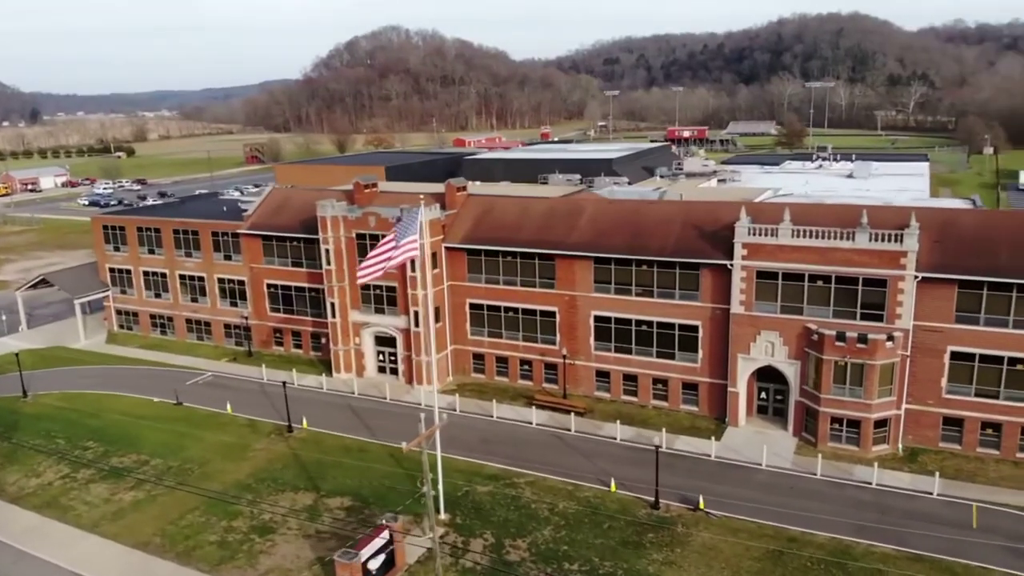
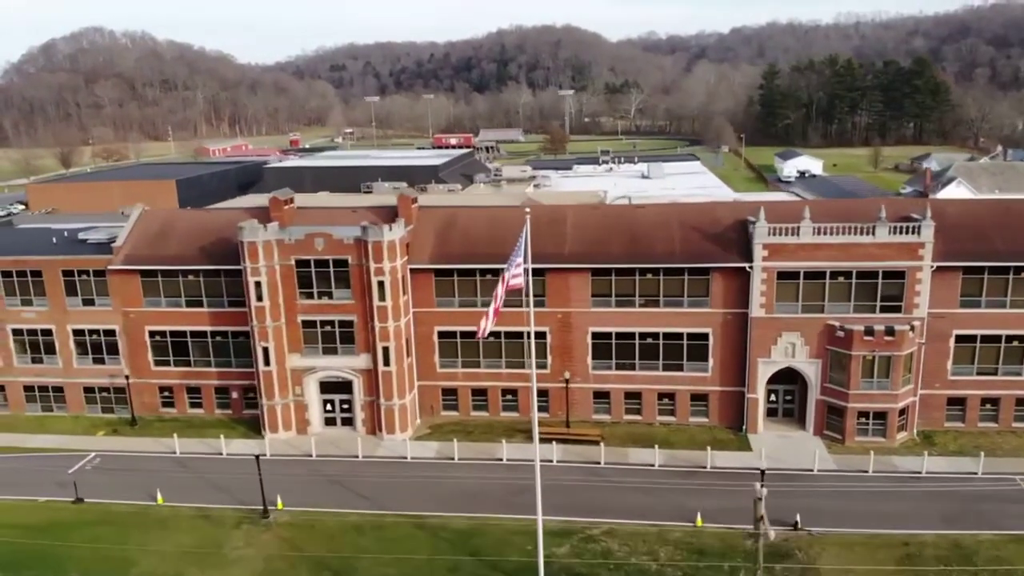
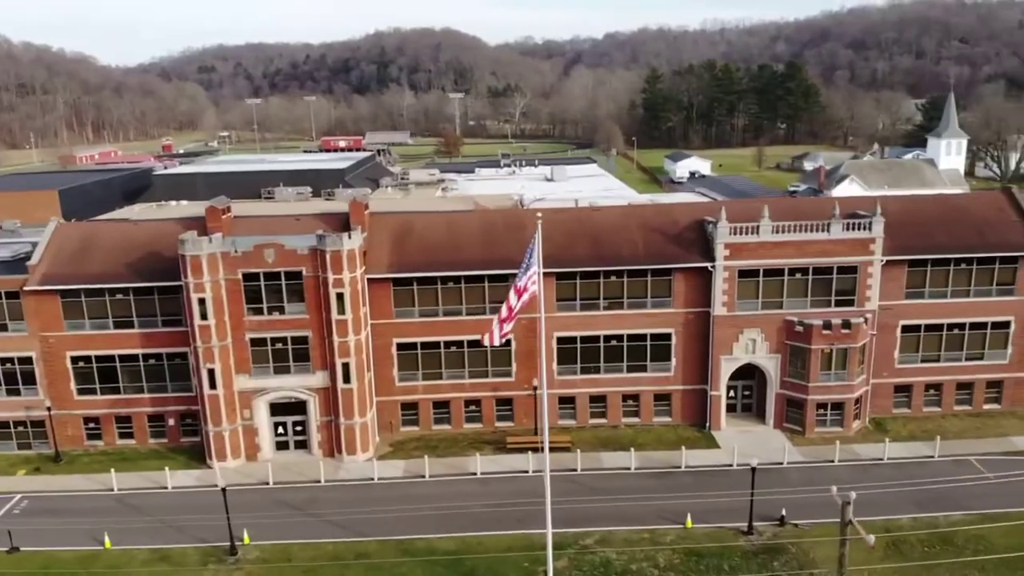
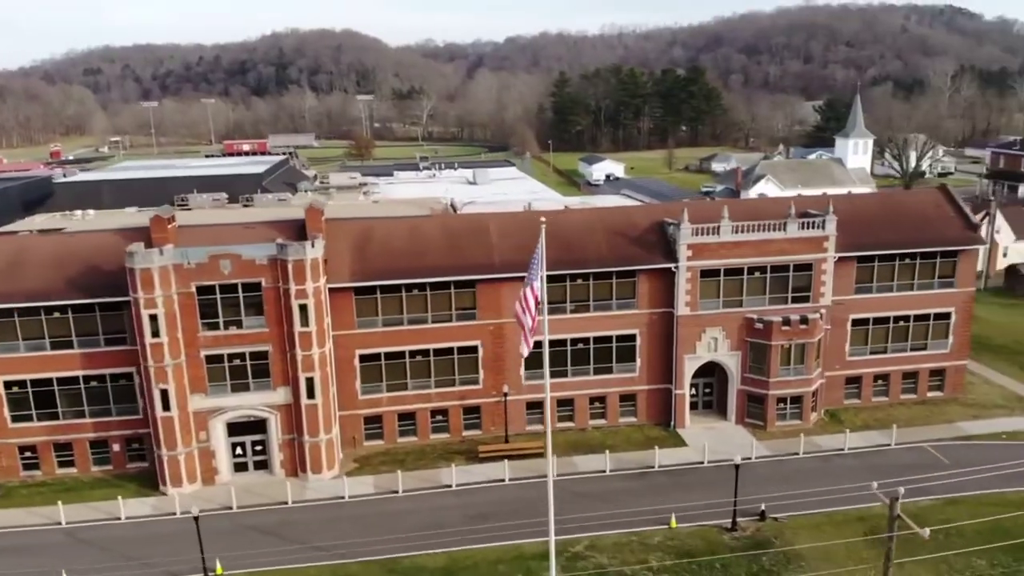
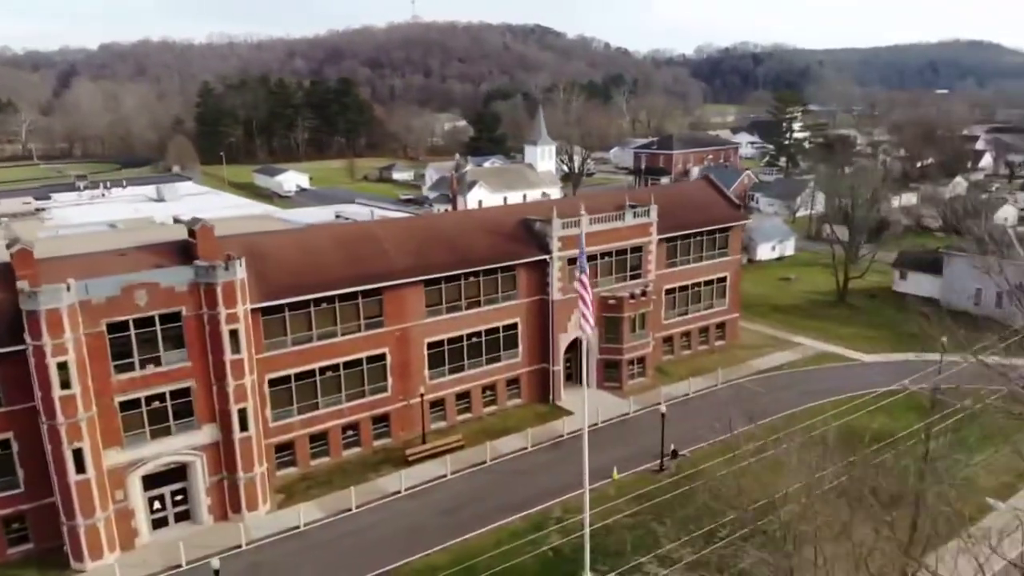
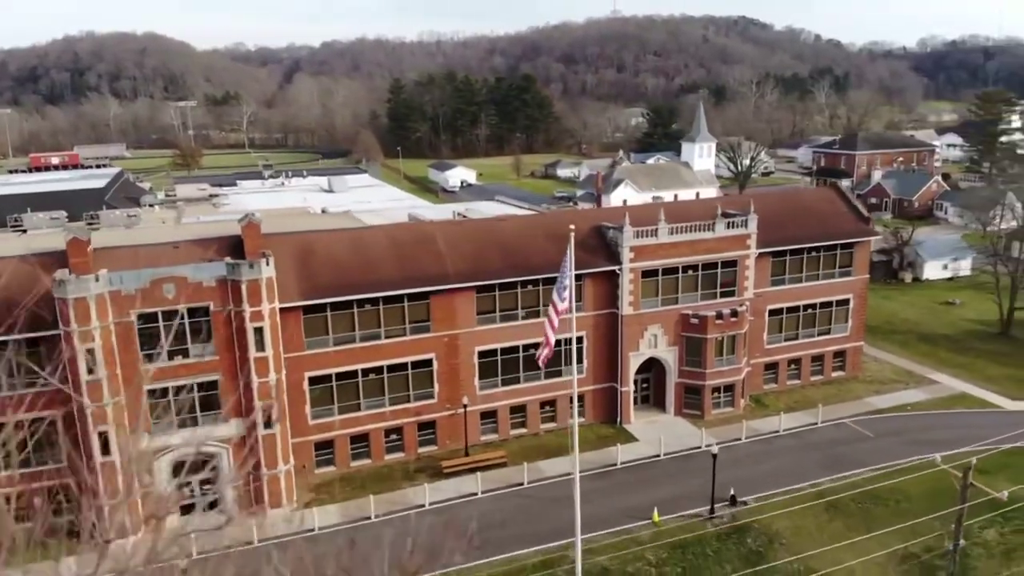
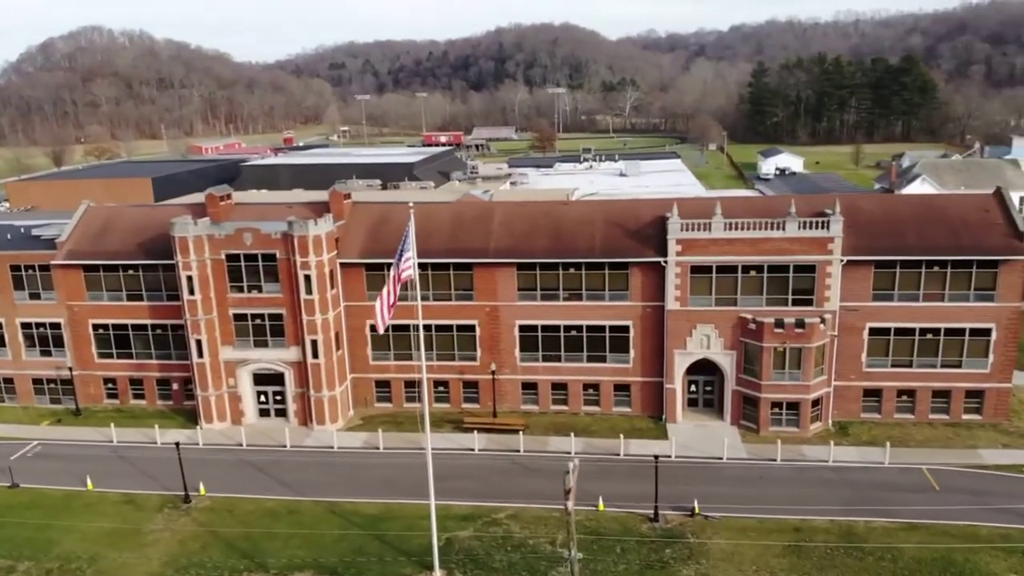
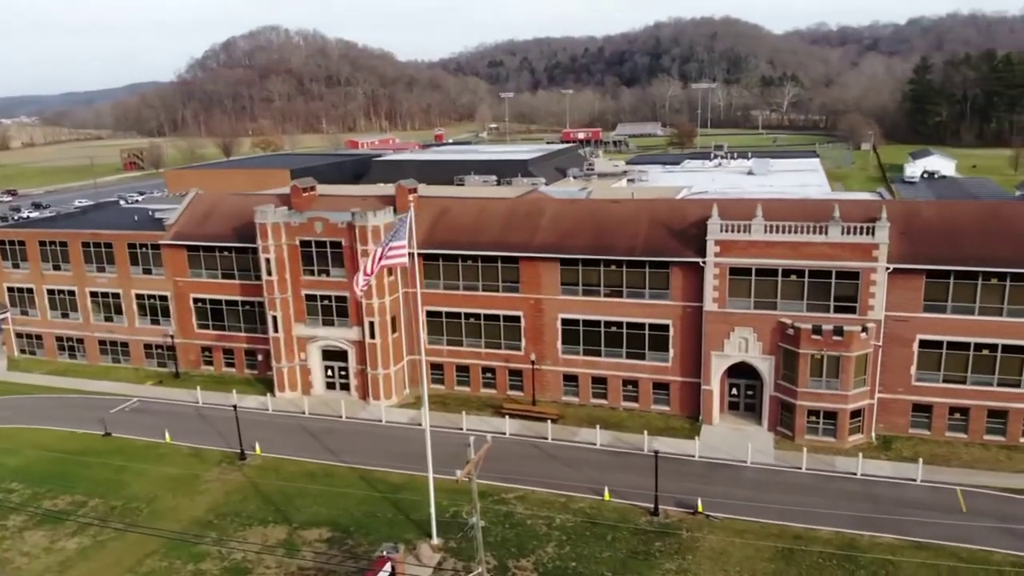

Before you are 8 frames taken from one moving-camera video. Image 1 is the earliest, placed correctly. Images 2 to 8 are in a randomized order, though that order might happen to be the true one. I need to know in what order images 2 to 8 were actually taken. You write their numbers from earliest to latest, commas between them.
8, 7, 2, 3, 4, 6, 5
